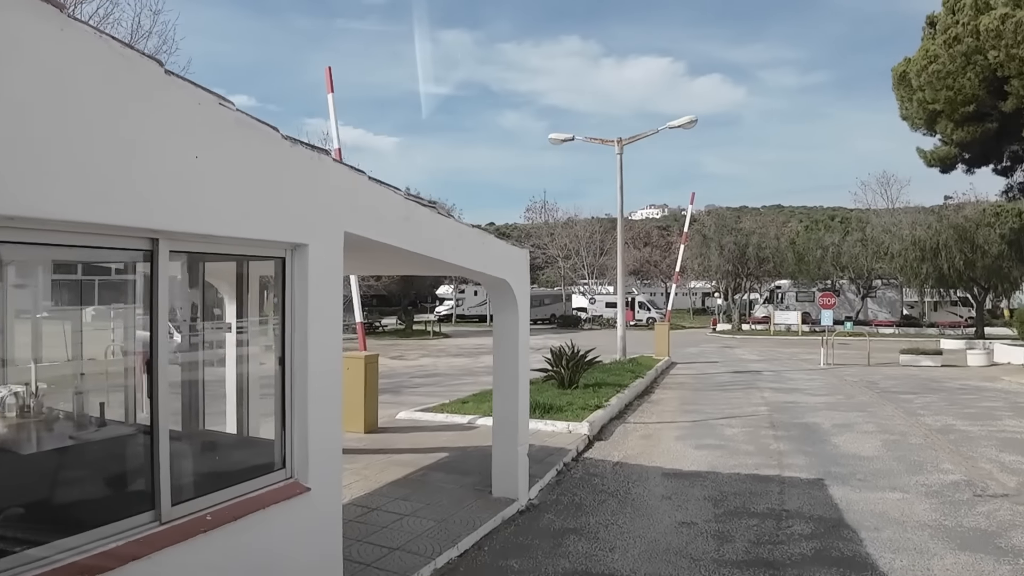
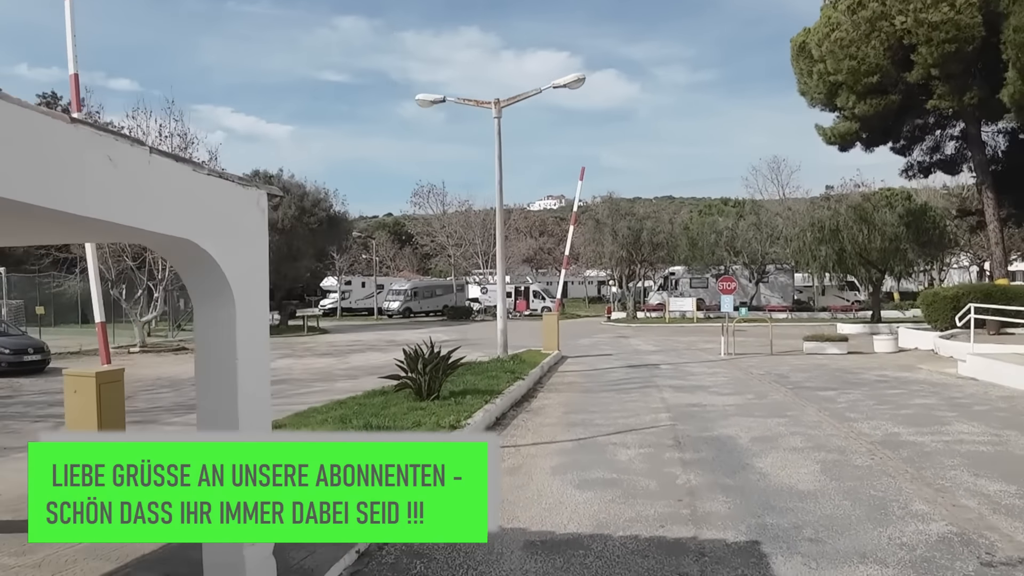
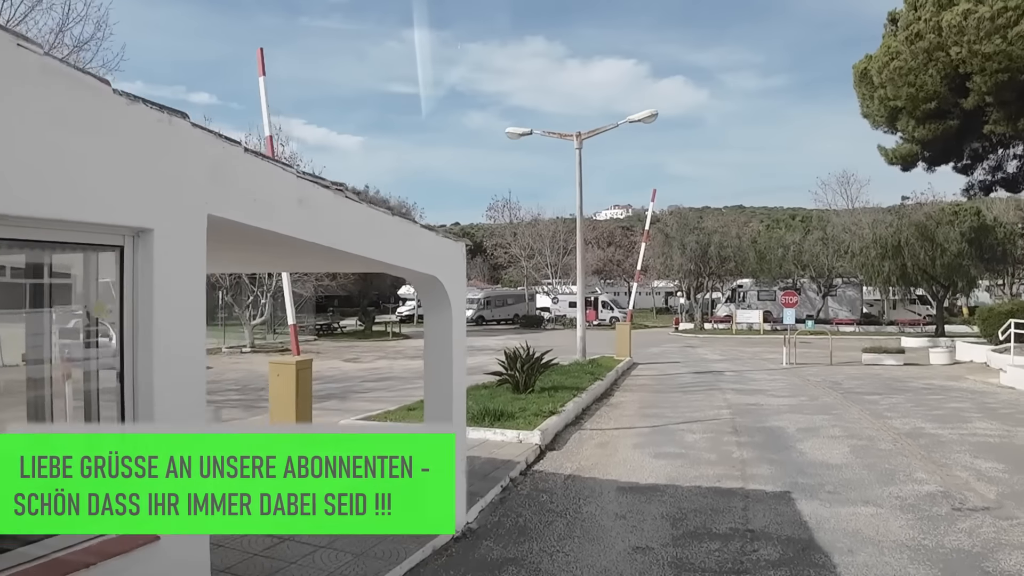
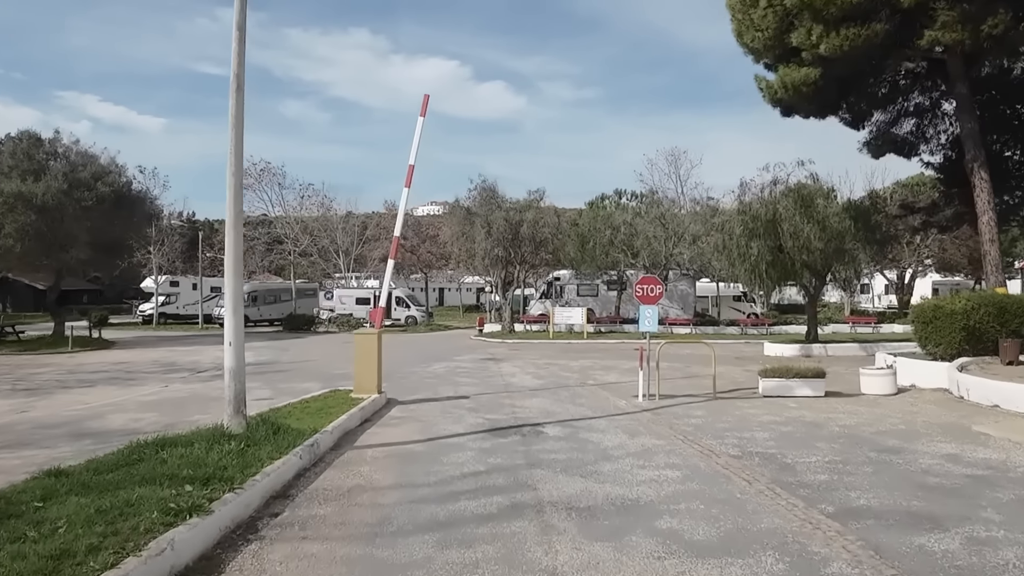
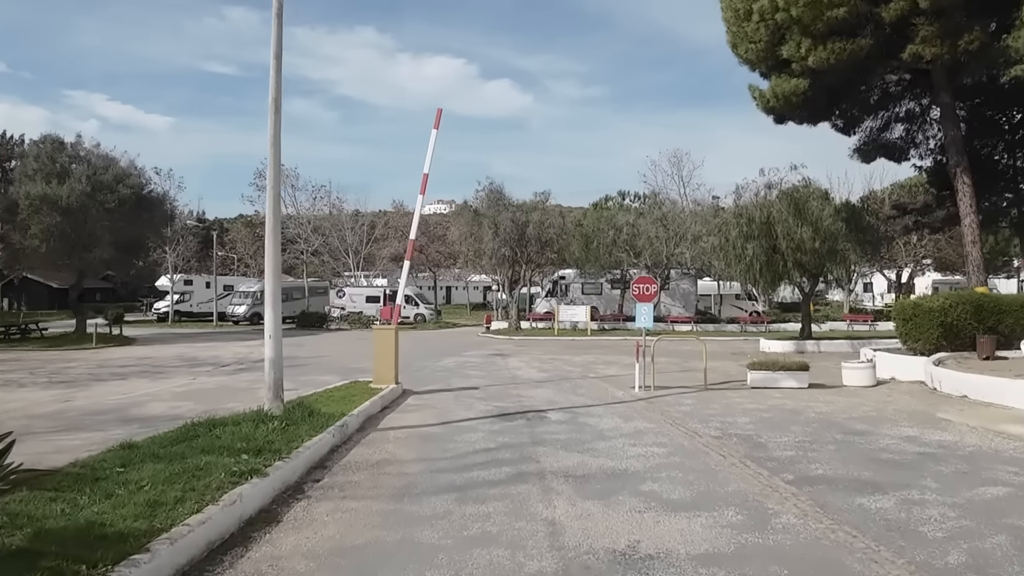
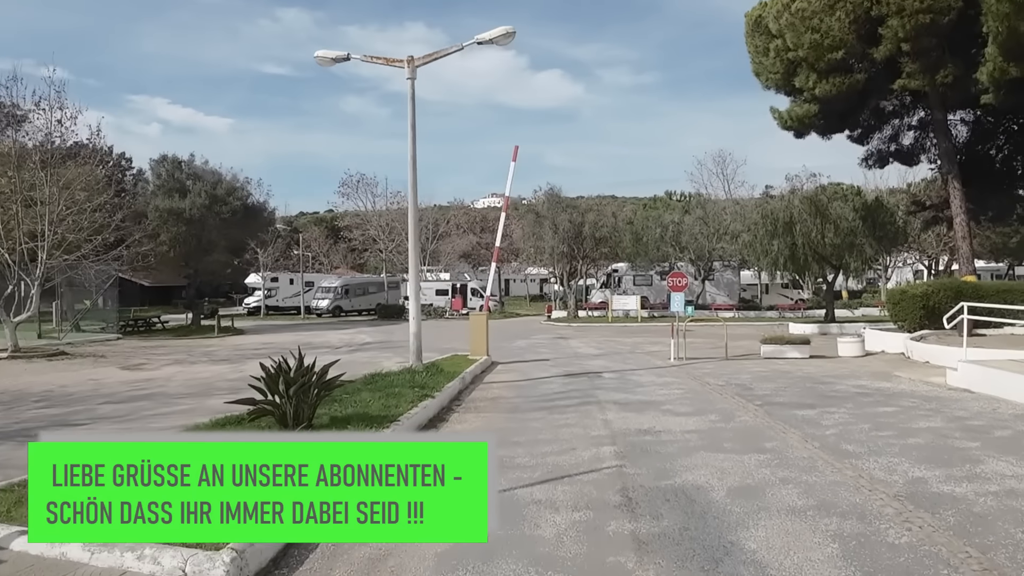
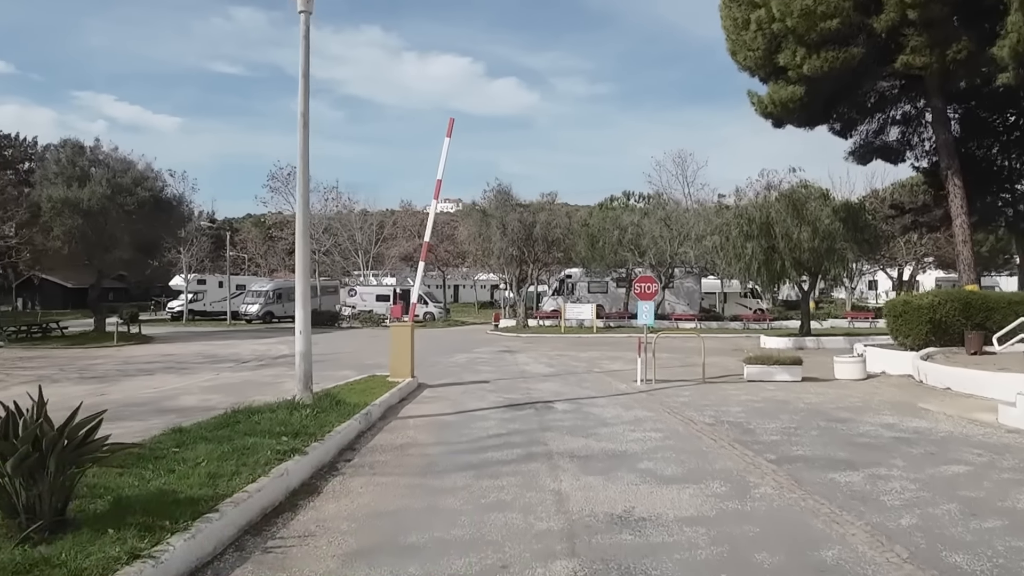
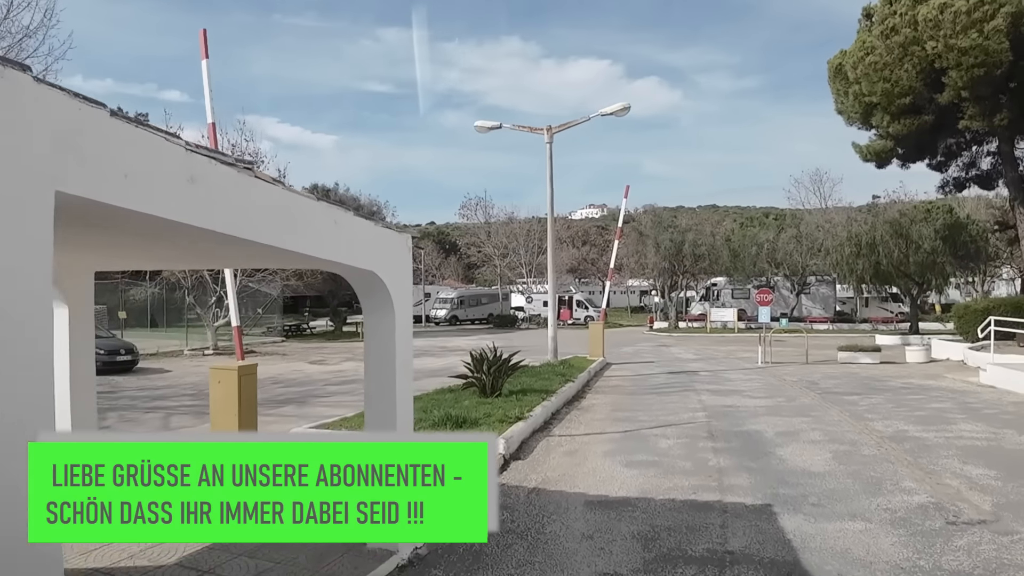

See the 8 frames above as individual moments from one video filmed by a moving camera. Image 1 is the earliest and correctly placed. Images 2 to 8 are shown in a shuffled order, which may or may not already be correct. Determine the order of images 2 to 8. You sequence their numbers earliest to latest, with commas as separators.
3, 8, 2, 6, 7, 5, 4
